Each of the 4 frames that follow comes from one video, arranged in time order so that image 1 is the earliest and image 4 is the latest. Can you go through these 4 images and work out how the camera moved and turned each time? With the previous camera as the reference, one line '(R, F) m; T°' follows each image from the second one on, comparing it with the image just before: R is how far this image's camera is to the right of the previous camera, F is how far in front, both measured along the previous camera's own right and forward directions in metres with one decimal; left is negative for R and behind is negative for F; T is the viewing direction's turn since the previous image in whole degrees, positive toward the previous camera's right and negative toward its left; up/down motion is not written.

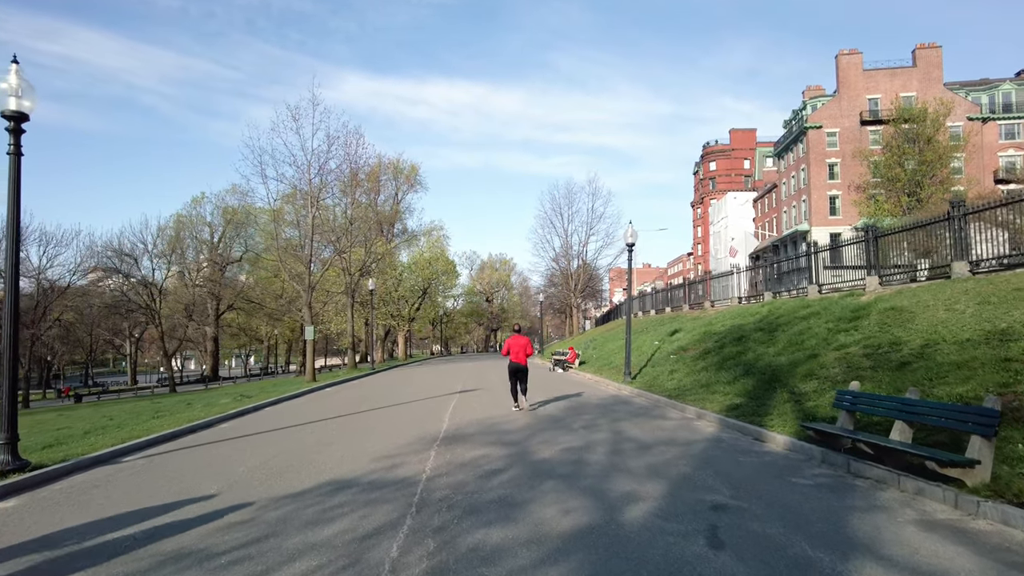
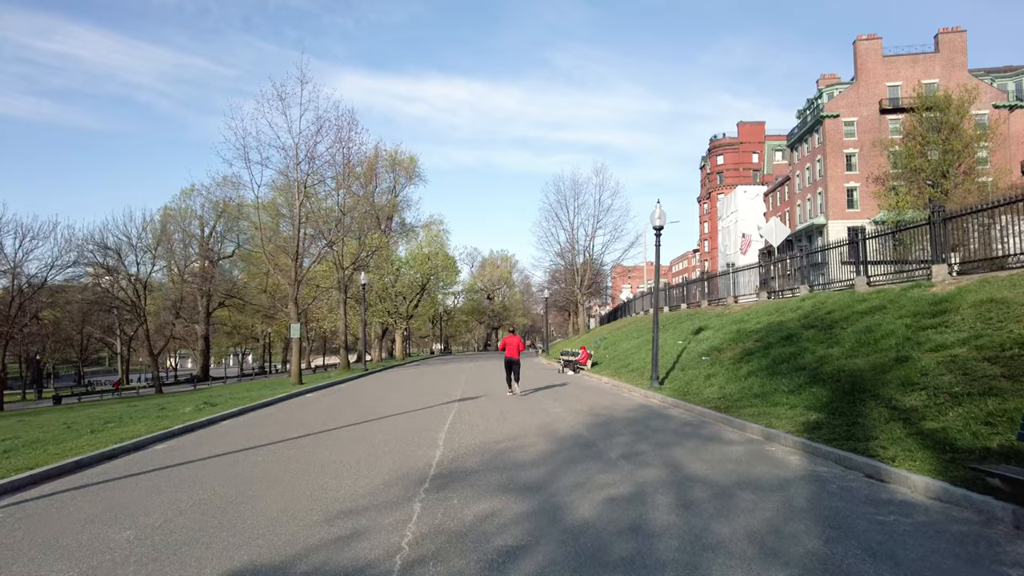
(-0.2, +2.5) m; 0°
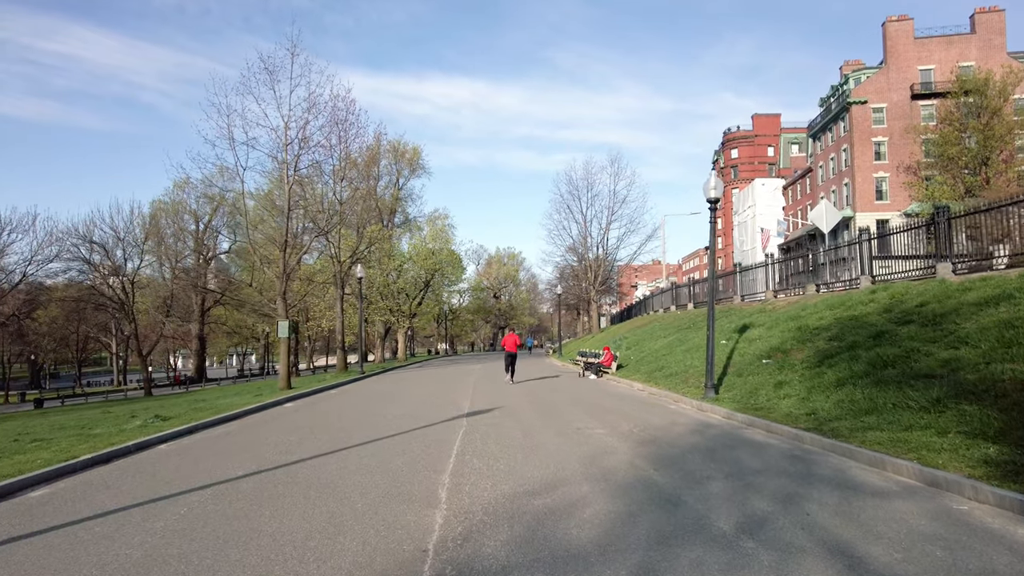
(-0.3, +2.9) m; 0°
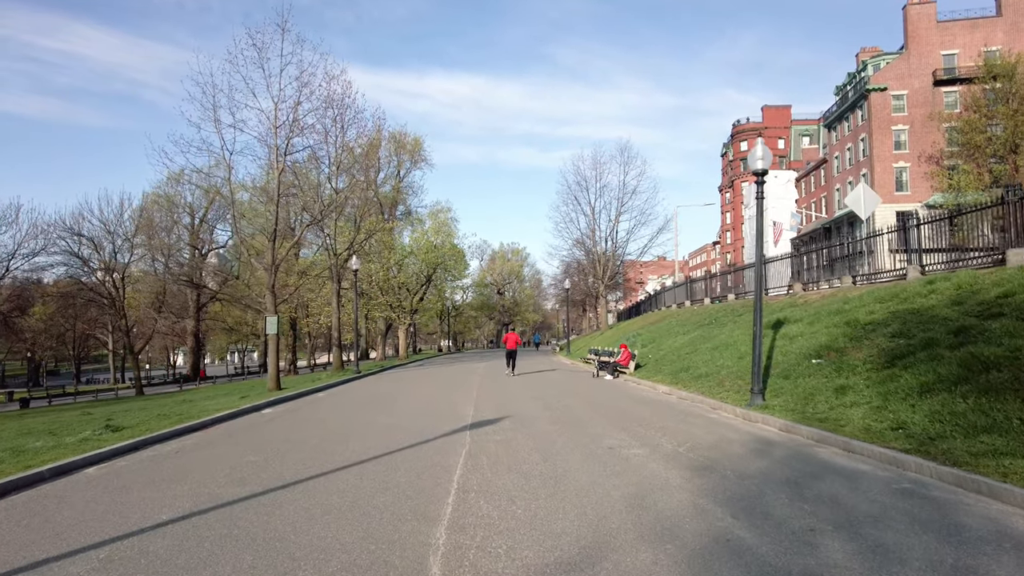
(-0.1, +1.9) m; 0°
